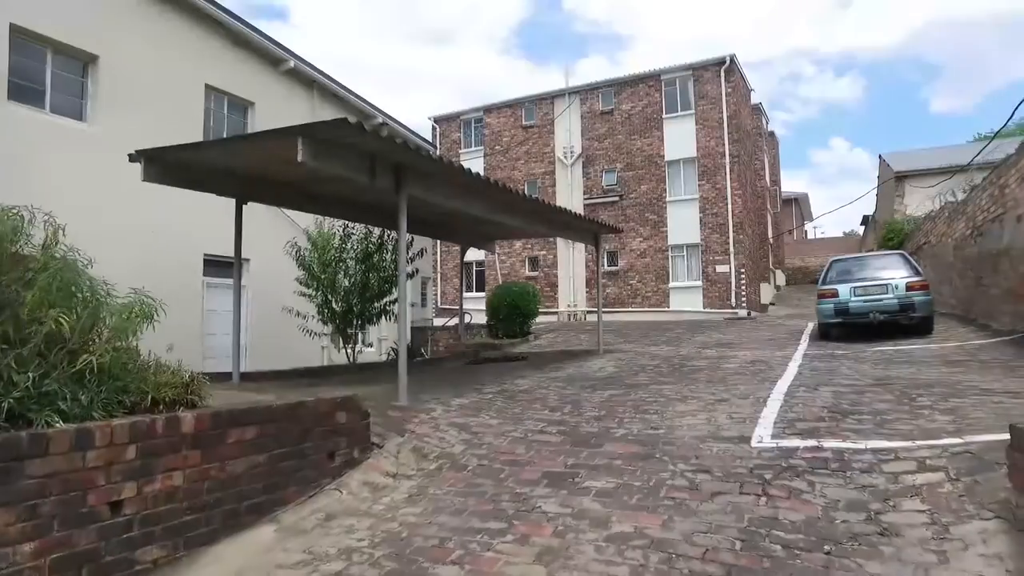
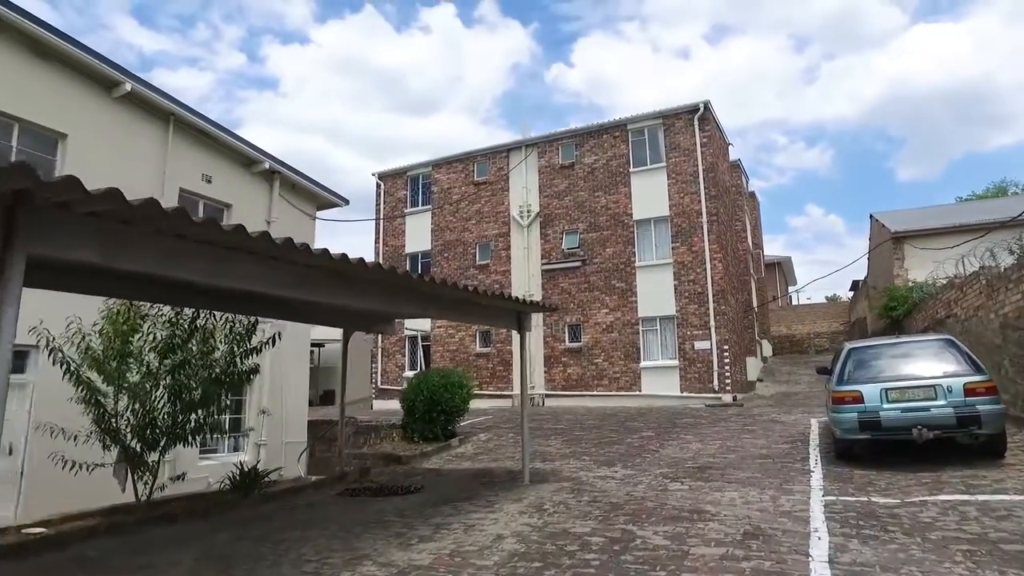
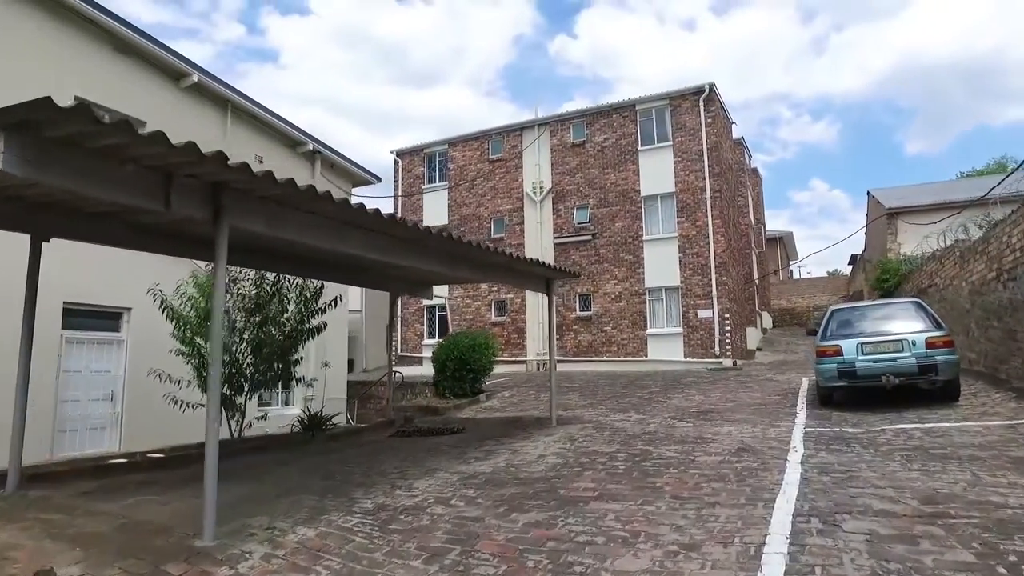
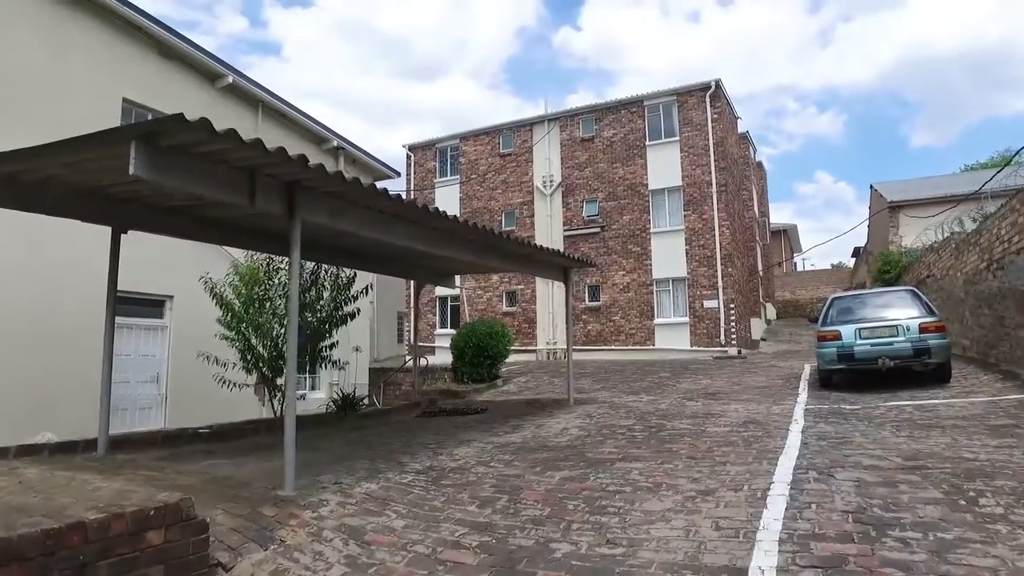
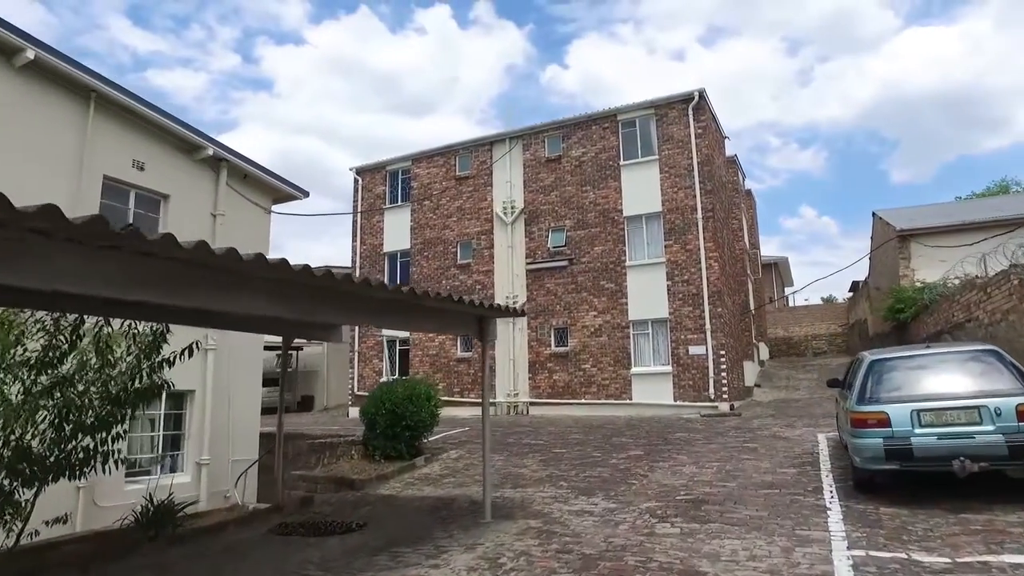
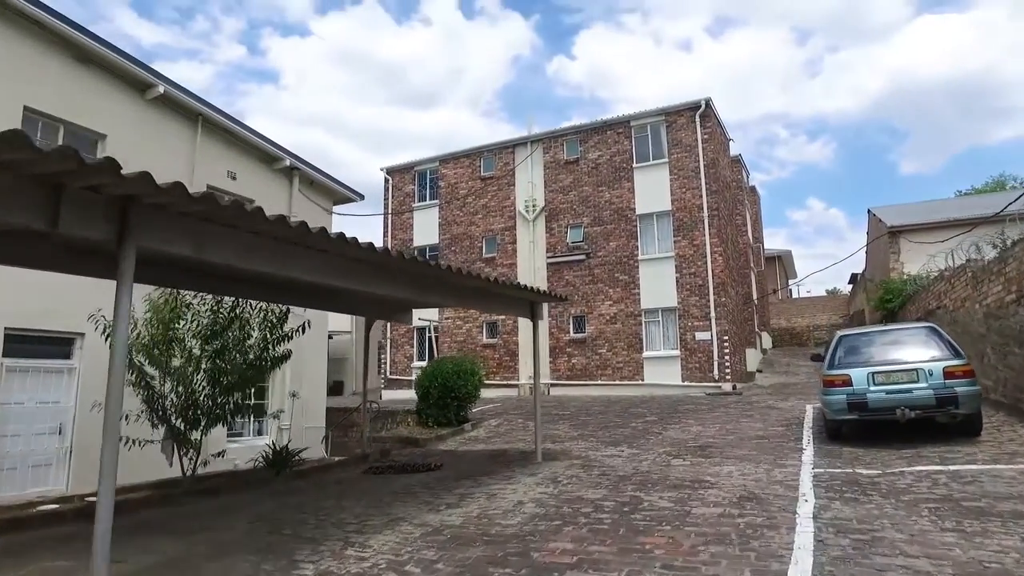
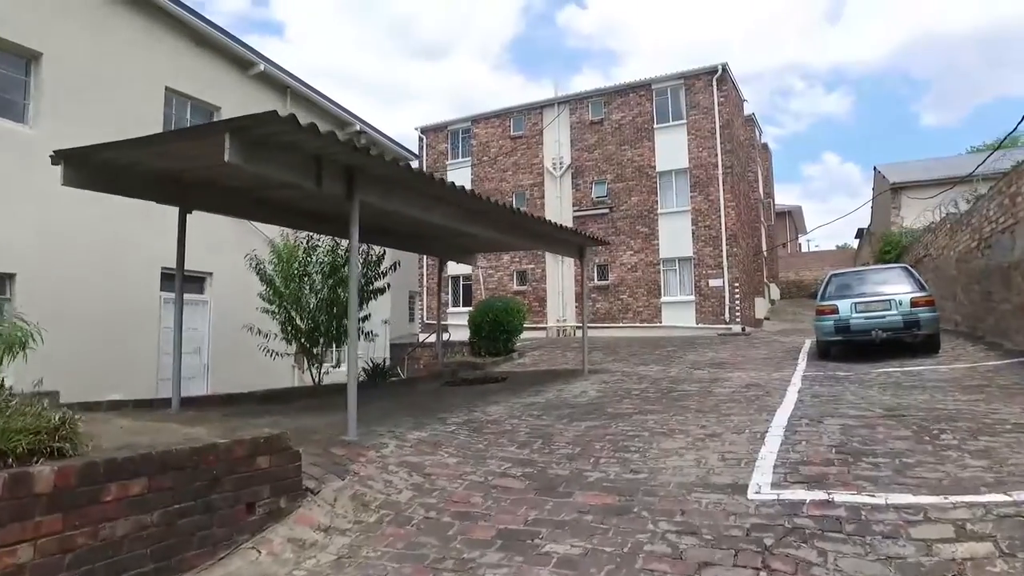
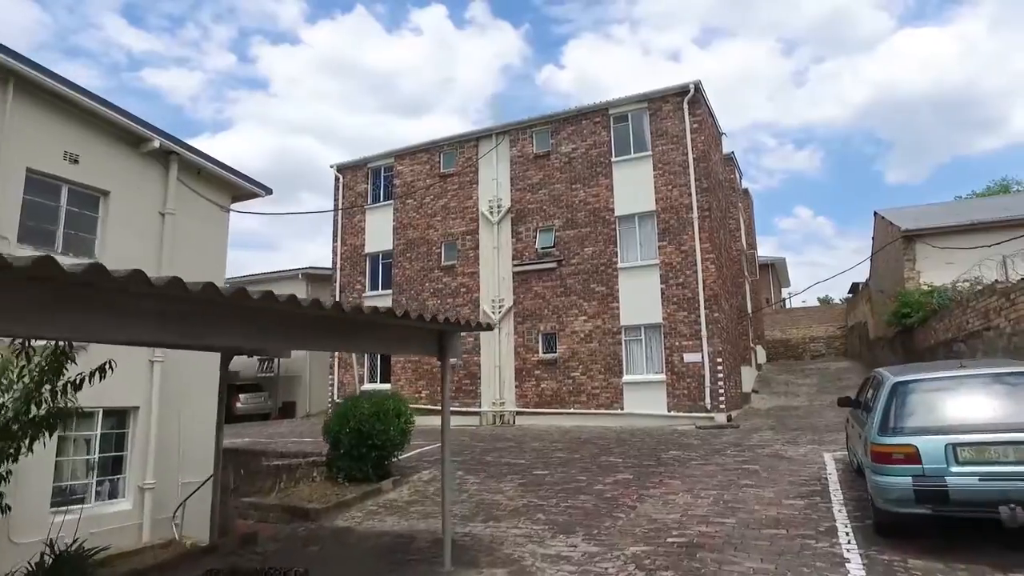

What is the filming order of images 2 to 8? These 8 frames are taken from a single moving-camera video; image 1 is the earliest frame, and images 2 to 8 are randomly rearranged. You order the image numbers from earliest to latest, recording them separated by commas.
7, 4, 3, 6, 2, 5, 8
